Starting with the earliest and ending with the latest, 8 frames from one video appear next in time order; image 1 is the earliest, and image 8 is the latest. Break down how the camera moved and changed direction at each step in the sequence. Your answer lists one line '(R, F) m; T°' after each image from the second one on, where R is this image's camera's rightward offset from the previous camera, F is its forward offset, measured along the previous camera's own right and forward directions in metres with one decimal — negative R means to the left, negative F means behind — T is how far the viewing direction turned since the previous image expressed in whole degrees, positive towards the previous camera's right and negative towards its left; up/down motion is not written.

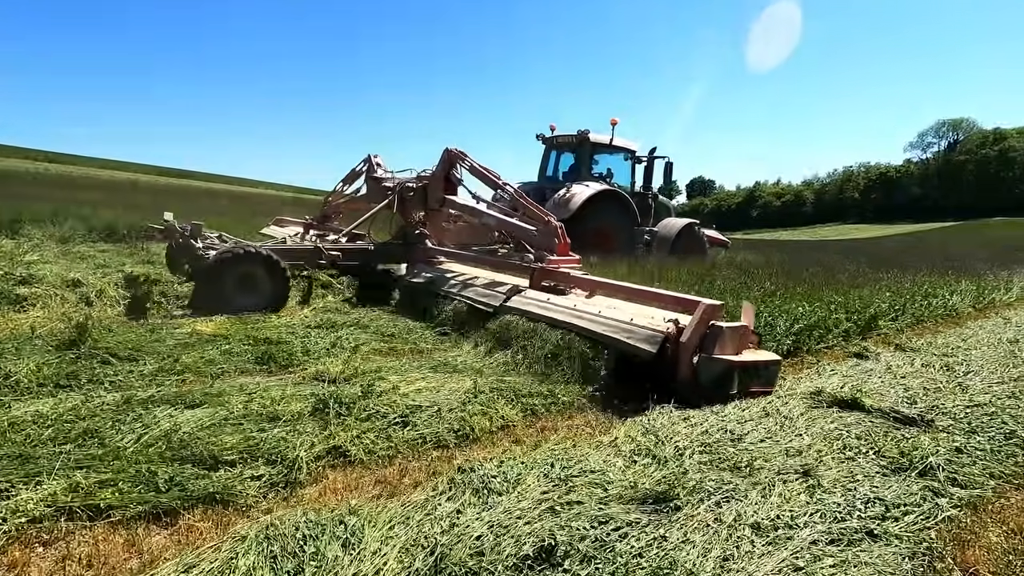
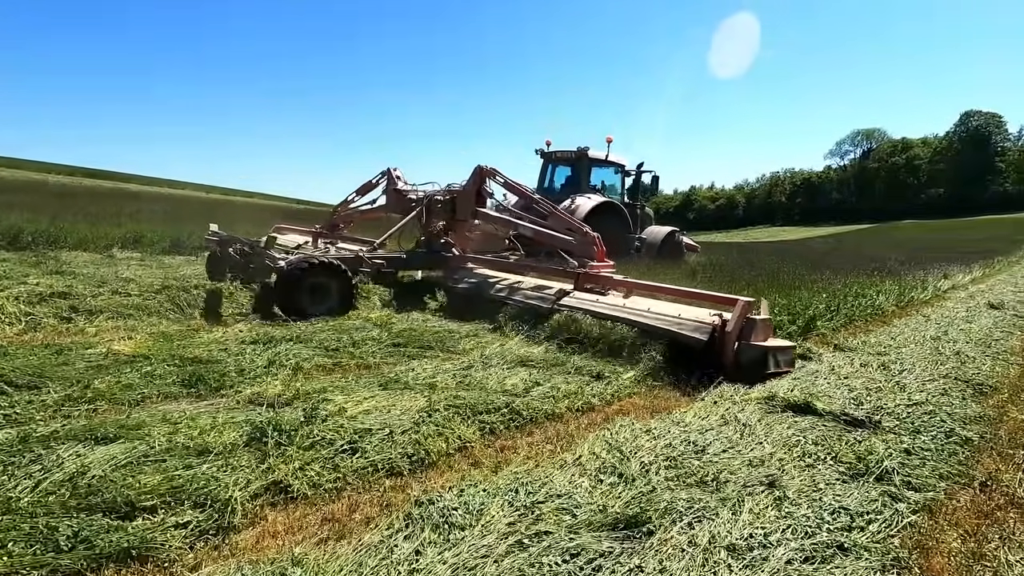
(-0.1, +0.2) m; +6°
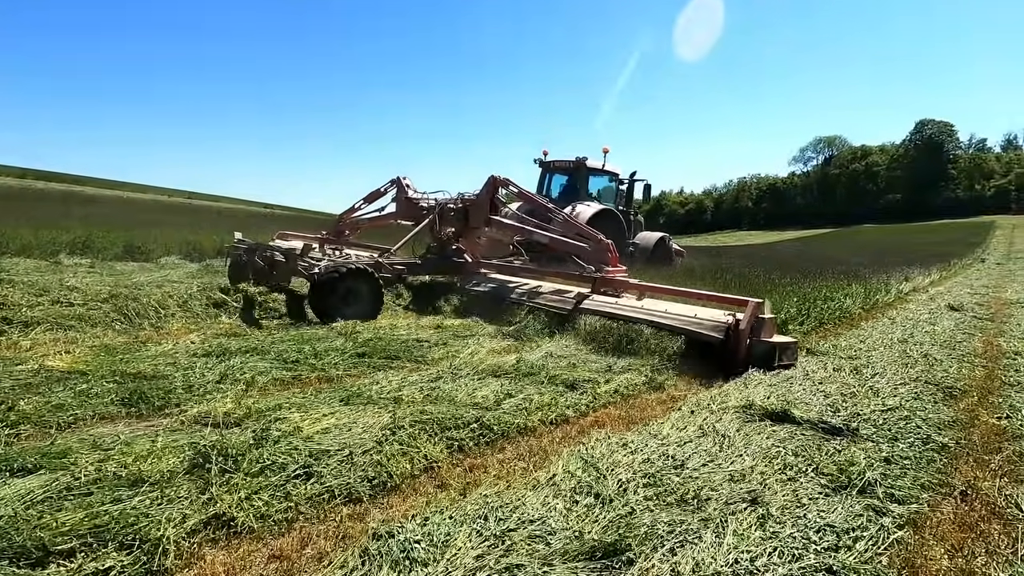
(0.0, +0.2) m; +3°
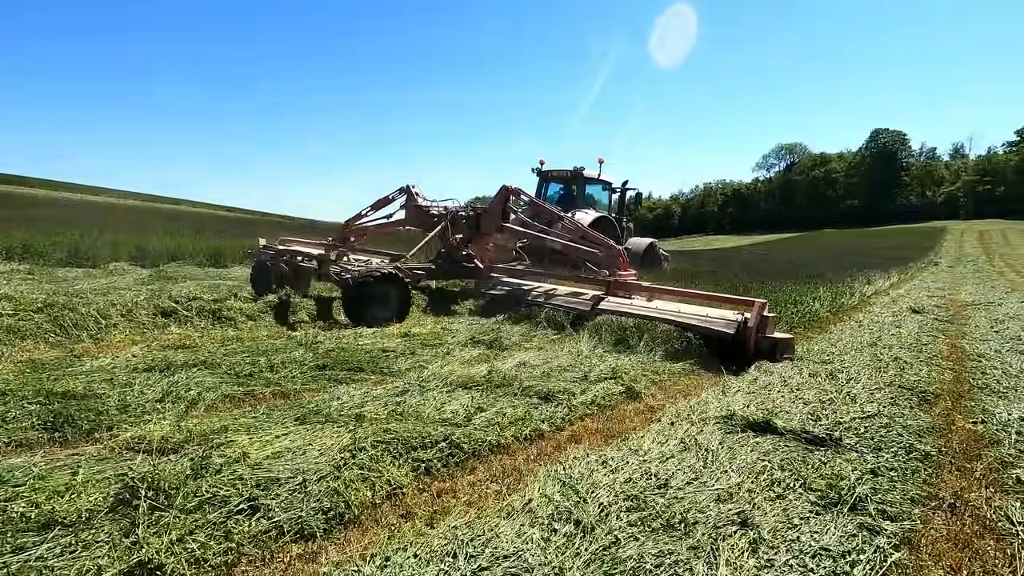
(0.0, +0.2) m; +3°
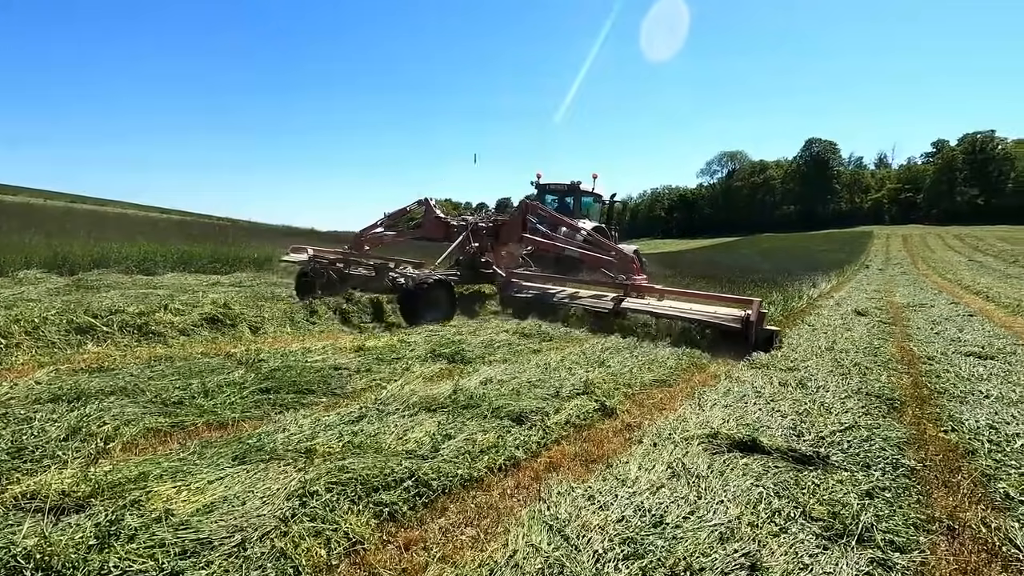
(-0.1, +0.4) m; +5°
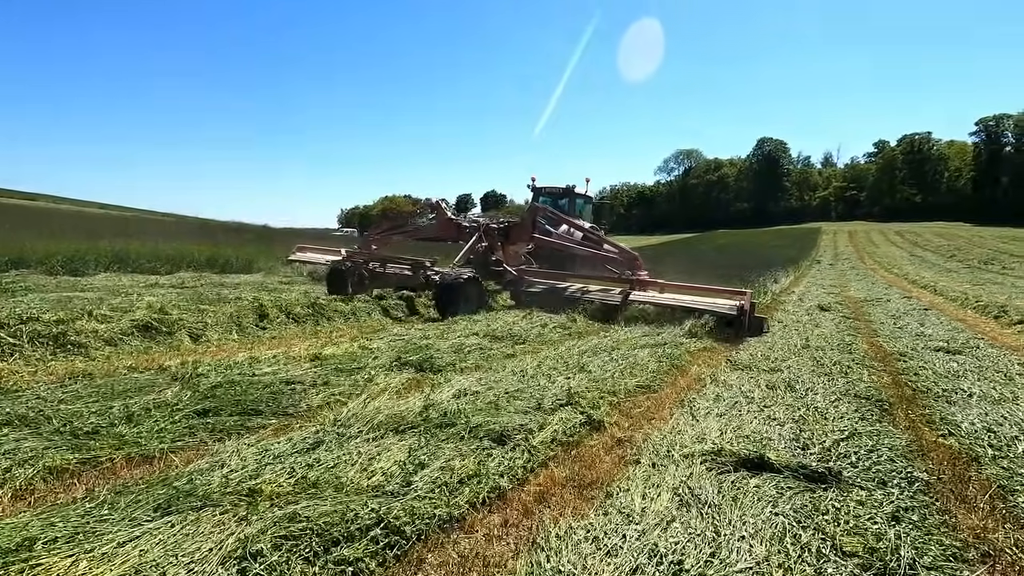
(-0.1, +0.5) m; +4°
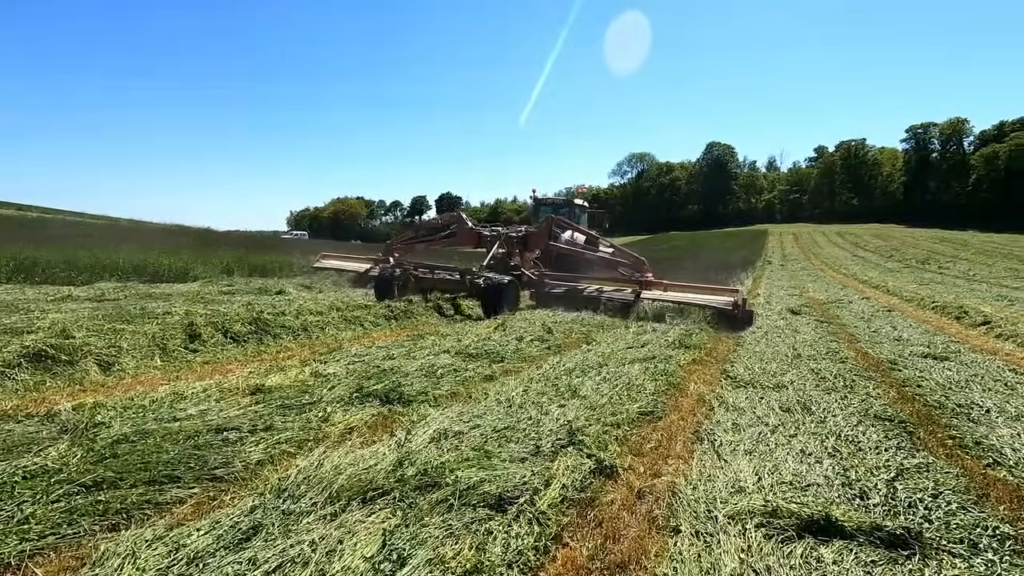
(-0.2, +0.8) m; +5°
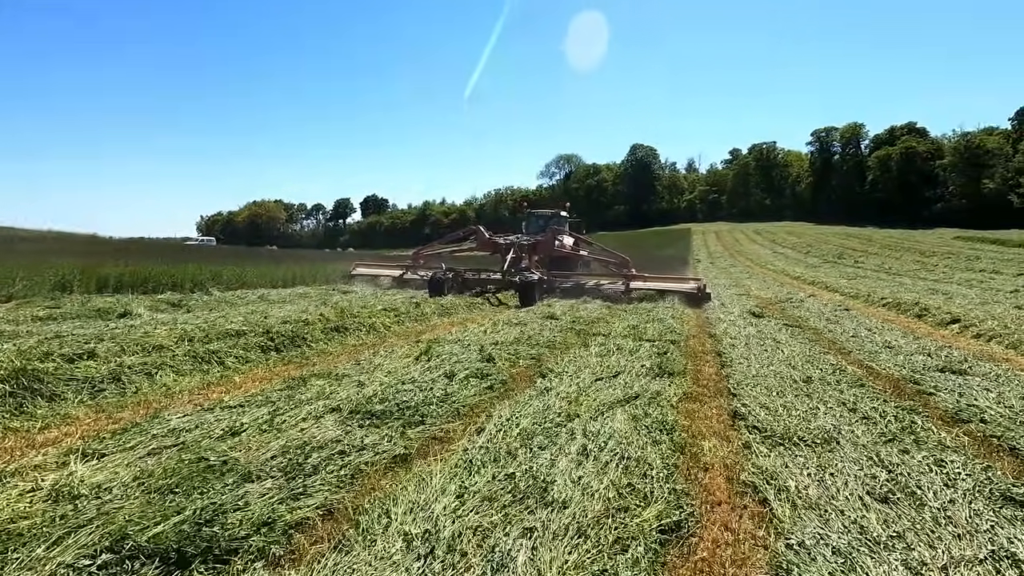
(+0.1, +2.0) m; +7°
